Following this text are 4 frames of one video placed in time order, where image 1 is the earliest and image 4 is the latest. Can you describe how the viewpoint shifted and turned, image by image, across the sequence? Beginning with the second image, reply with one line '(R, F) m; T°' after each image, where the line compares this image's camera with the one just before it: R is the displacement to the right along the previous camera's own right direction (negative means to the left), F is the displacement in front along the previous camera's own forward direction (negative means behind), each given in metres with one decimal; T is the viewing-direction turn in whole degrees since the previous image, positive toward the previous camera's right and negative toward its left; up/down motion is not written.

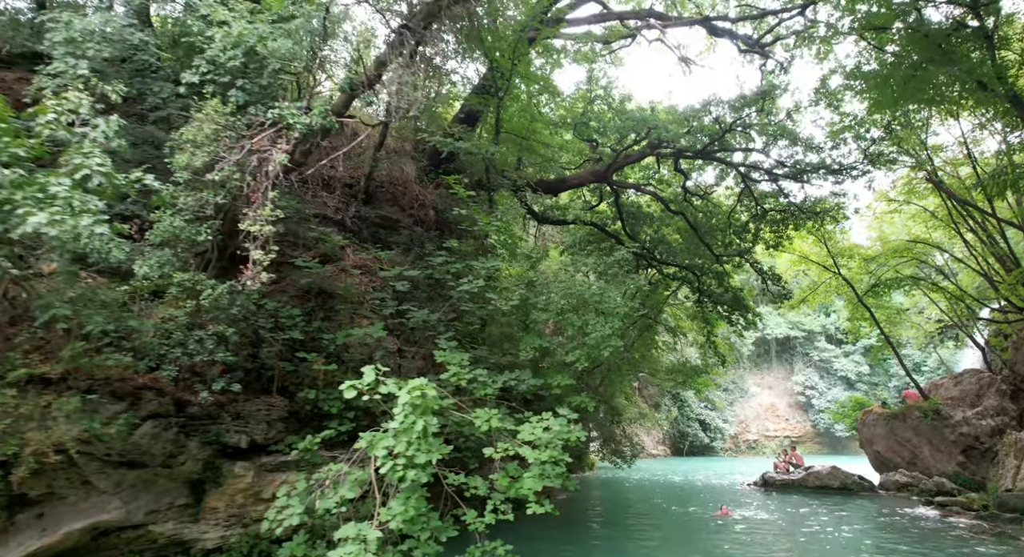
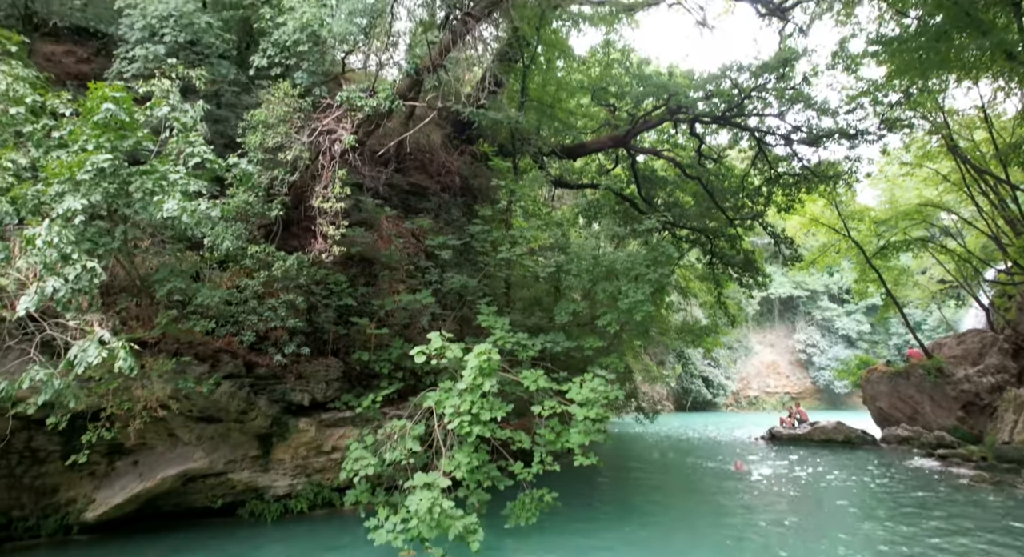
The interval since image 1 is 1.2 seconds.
(-0.5, -0.4) m; 0°
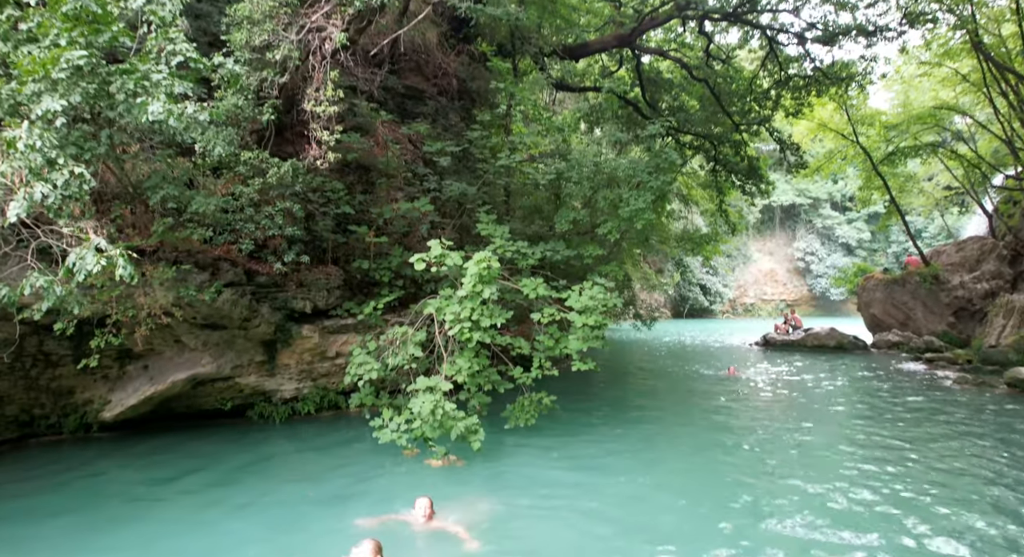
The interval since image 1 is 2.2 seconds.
(0.0, +0.1) m; 0°
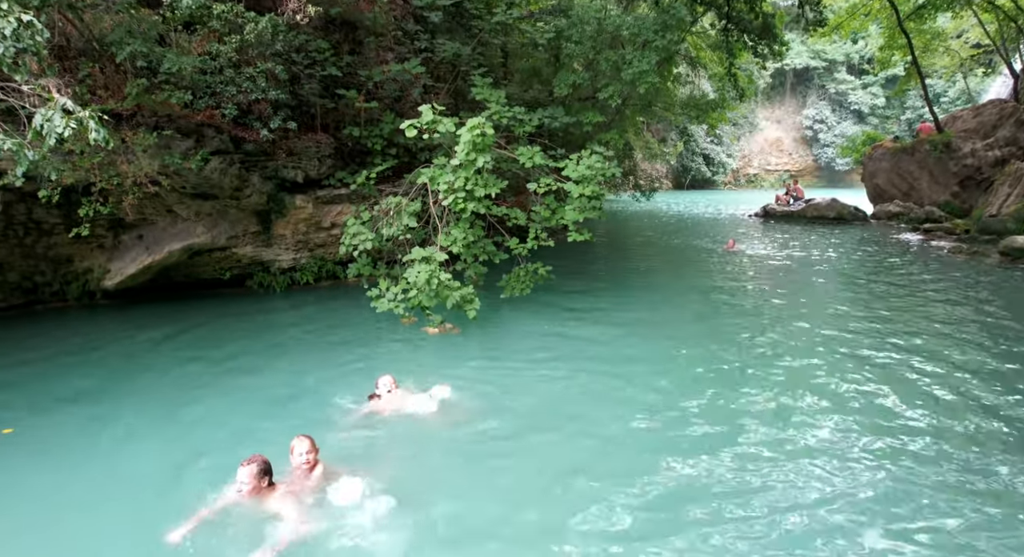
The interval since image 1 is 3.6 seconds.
(0.0, +0.1) m; 0°
